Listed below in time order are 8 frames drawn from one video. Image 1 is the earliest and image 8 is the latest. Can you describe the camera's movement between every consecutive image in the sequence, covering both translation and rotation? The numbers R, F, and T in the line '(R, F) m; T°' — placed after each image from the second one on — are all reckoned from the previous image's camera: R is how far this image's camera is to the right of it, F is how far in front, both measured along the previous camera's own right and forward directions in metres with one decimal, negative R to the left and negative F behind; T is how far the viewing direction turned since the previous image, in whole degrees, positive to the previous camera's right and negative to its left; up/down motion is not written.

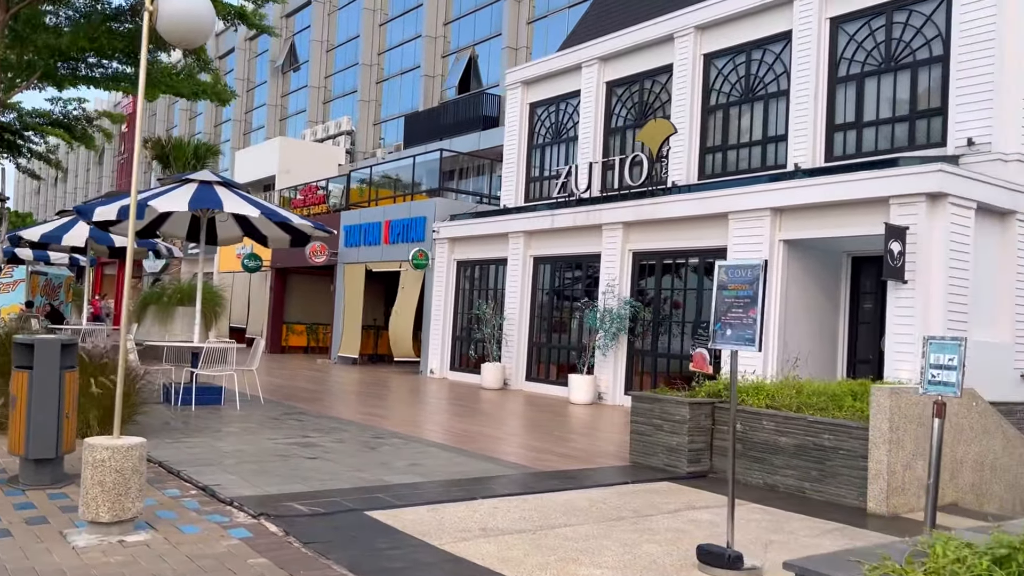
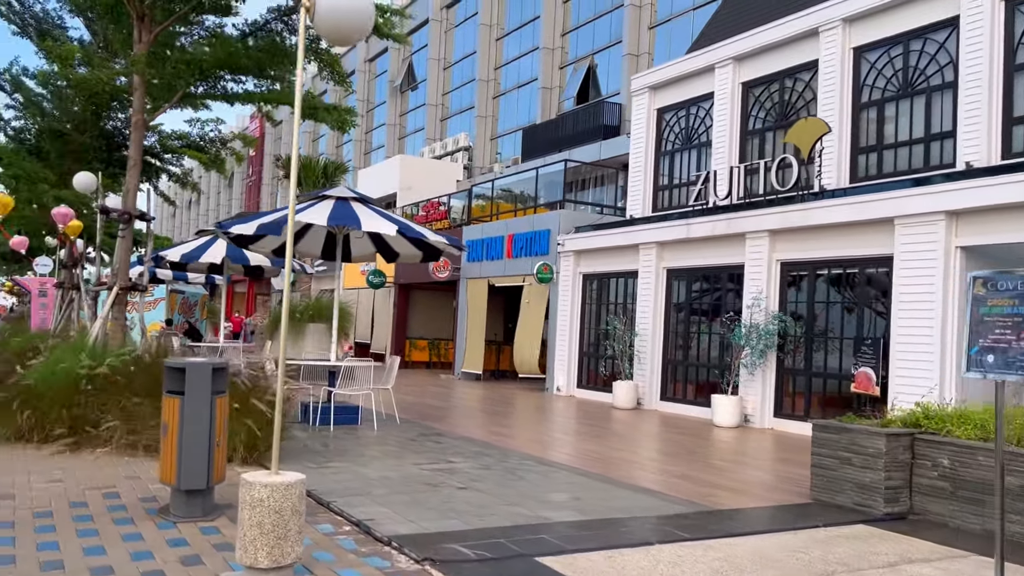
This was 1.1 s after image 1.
(-0.4, +0.6) m; -7°
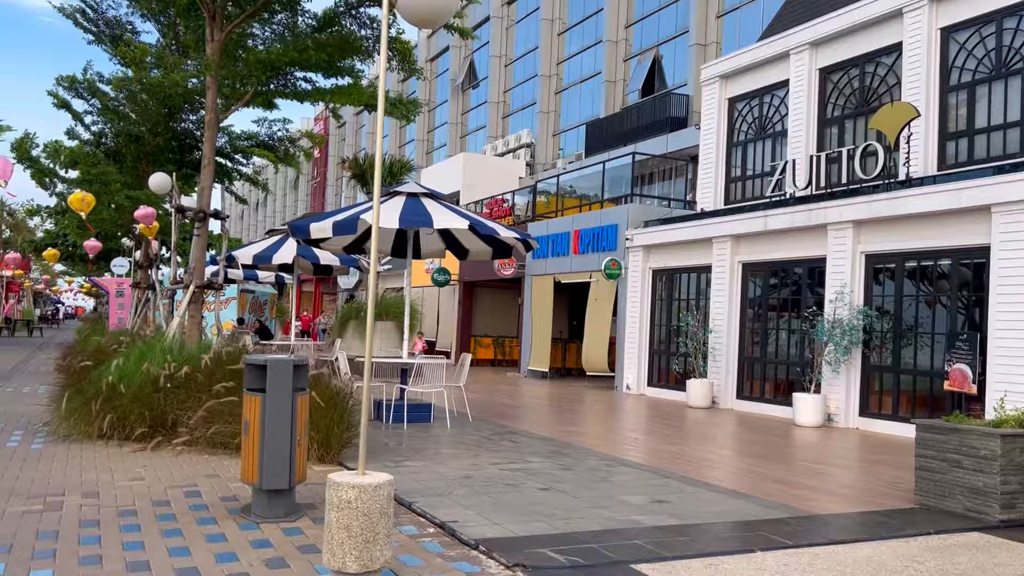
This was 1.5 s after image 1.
(-0.2, +0.2) m; -4°
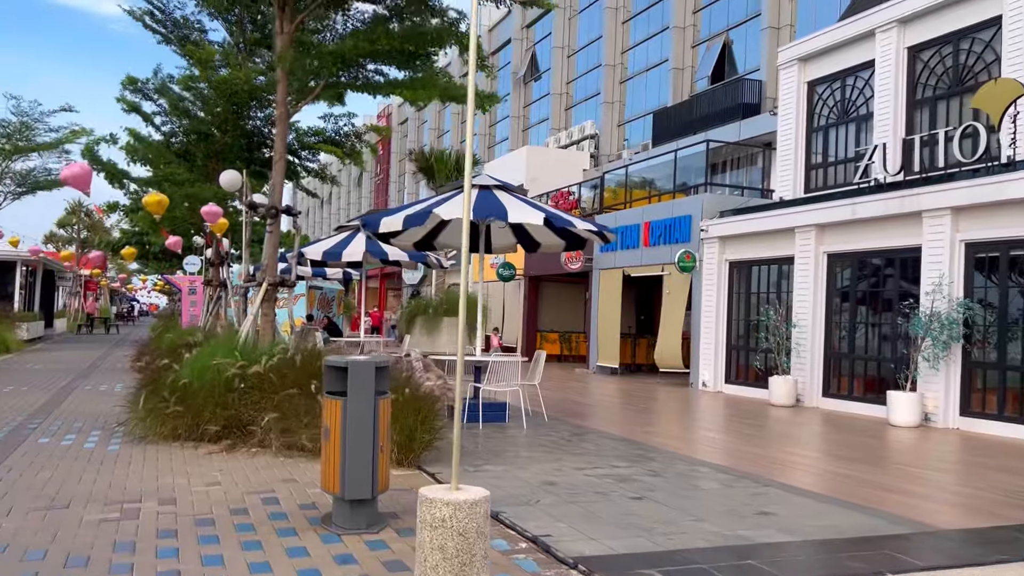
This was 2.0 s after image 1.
(-0.2, +0.4) m; -4°
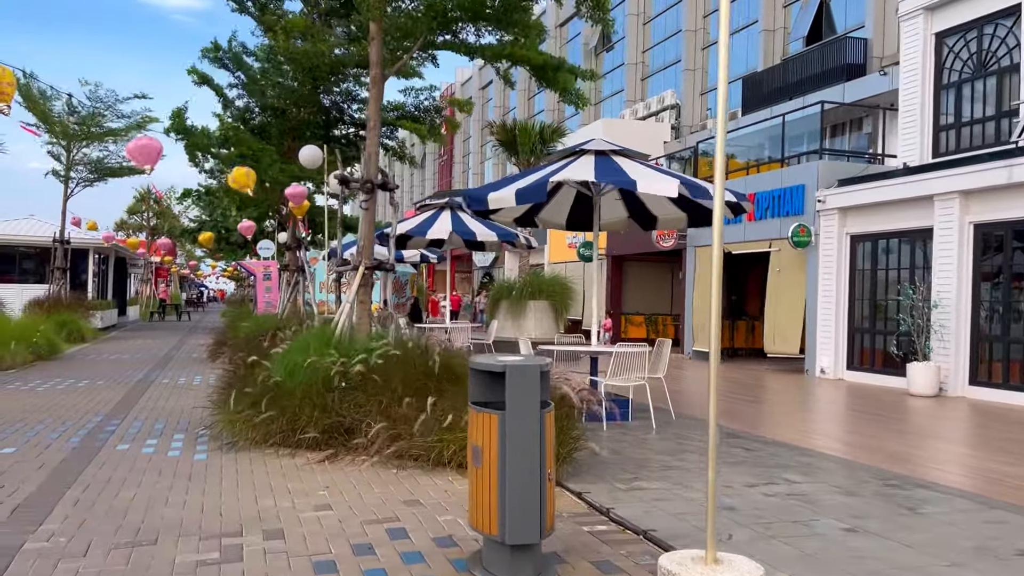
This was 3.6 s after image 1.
(-0.7, +1.1) m; -4°
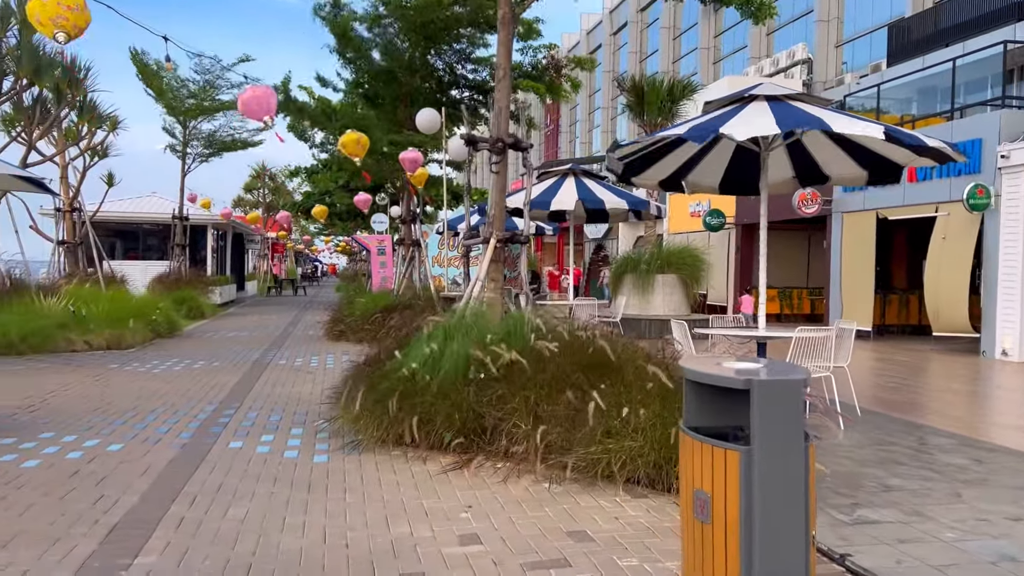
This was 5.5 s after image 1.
(-0.4, +1.1) m; -7°
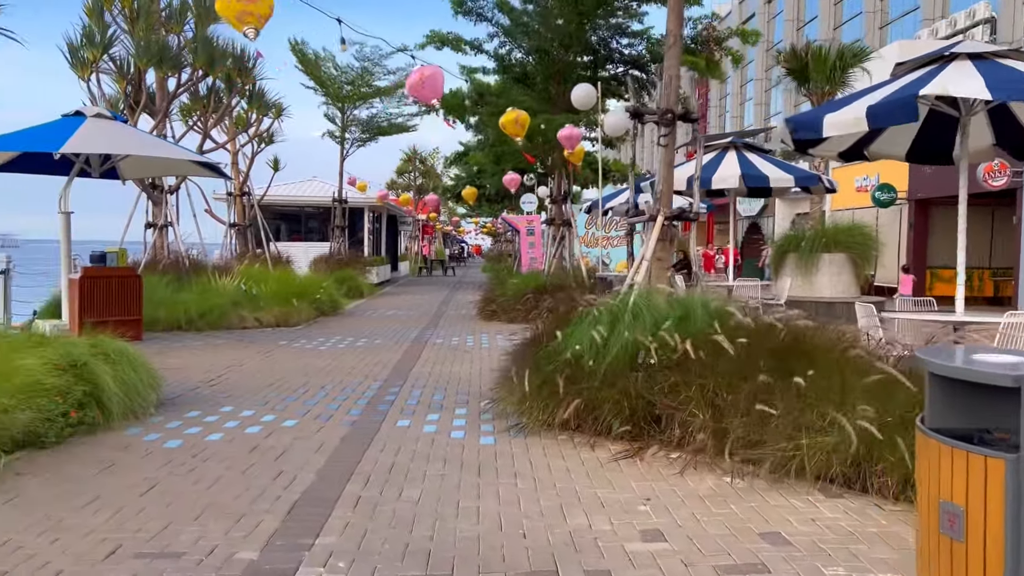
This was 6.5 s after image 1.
(-0.2, +0.2) m; -10°
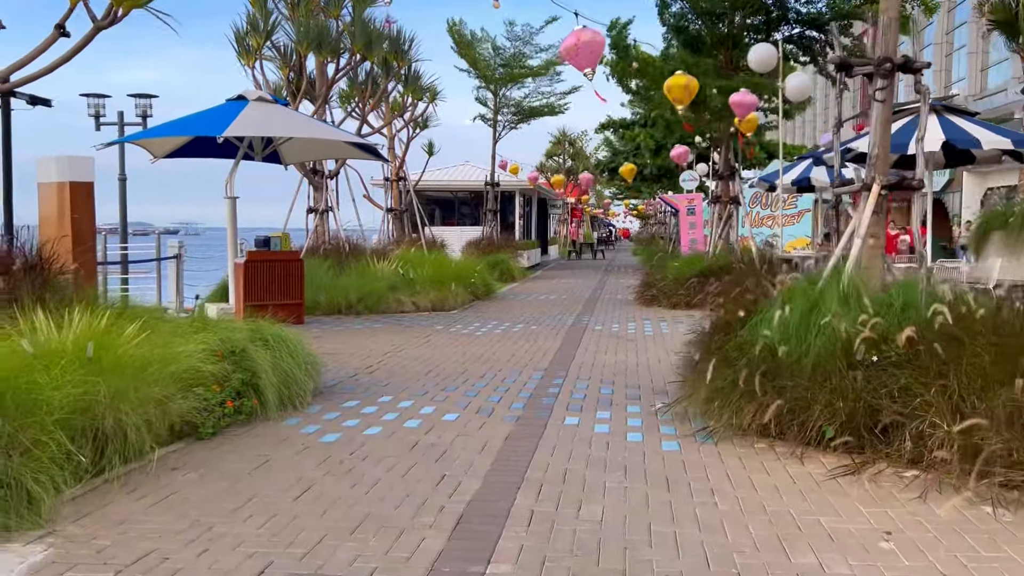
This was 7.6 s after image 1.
(-0.2, +0.7) m; -10°
